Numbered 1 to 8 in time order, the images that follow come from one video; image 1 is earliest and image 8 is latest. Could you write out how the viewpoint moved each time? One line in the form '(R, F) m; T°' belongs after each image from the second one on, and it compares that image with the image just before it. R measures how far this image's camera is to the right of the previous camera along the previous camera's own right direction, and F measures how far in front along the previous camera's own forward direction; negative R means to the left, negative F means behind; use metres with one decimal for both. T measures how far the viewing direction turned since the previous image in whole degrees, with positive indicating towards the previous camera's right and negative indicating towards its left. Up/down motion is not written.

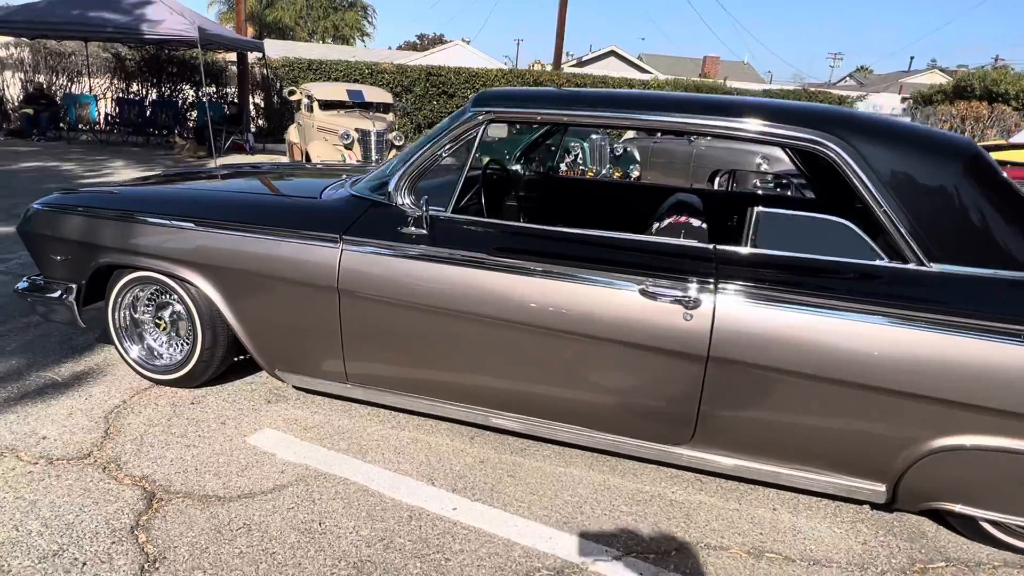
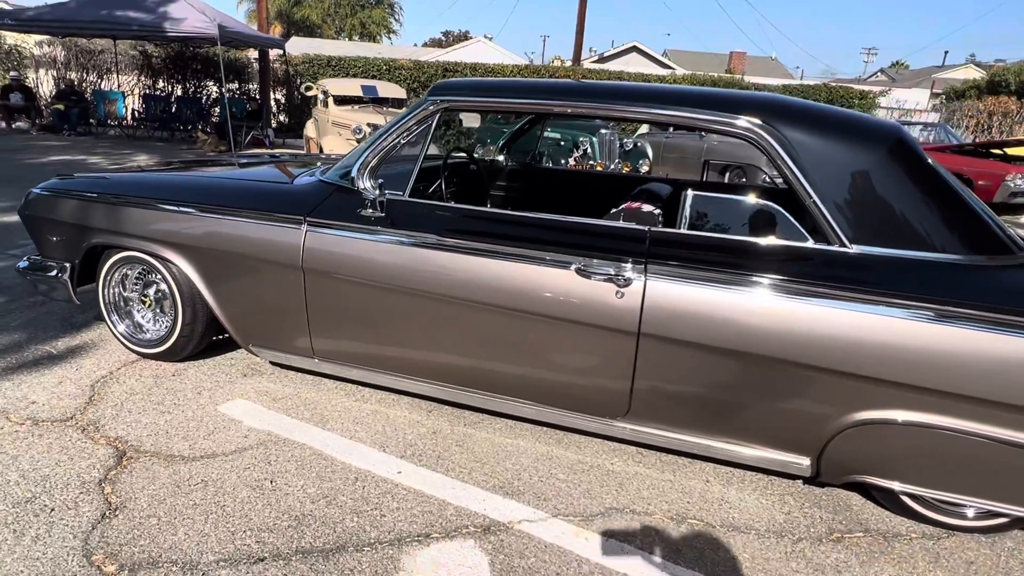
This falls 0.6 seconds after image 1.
(+0.3, -0.1) m; -2°
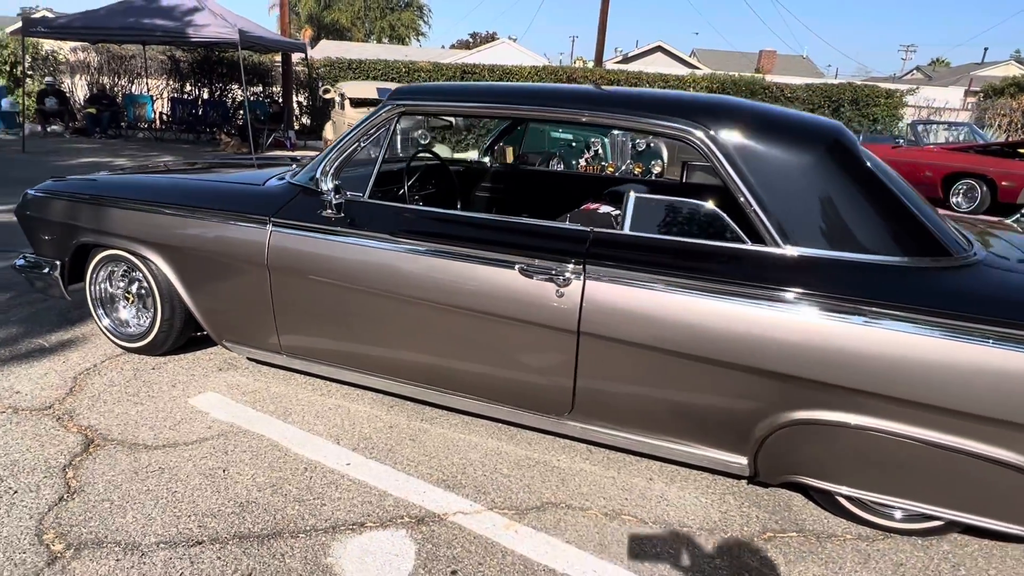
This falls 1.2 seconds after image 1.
(+0.3, -0.1) m; -3°
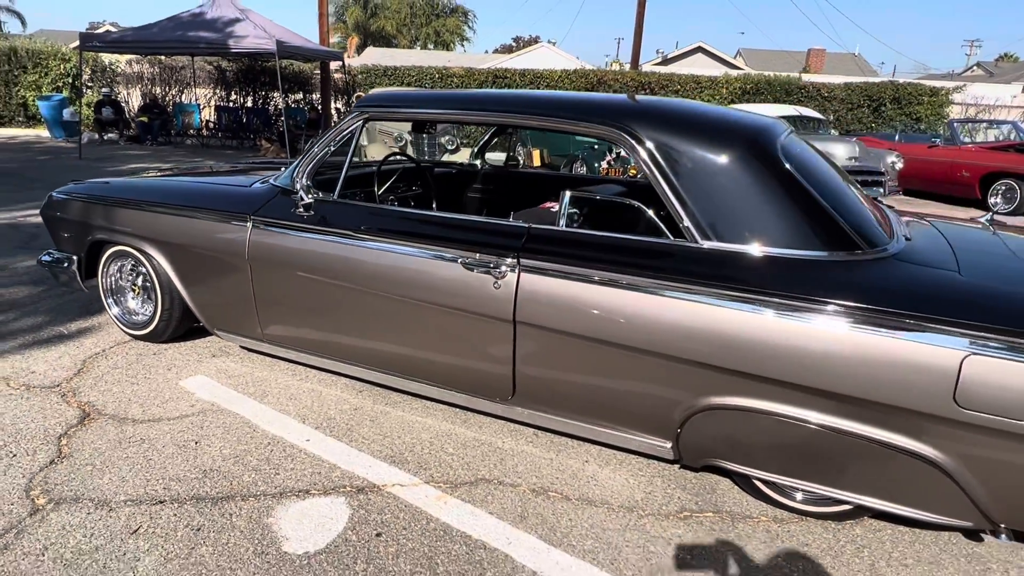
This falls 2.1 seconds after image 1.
(+0.4, -0.2) m; -4°
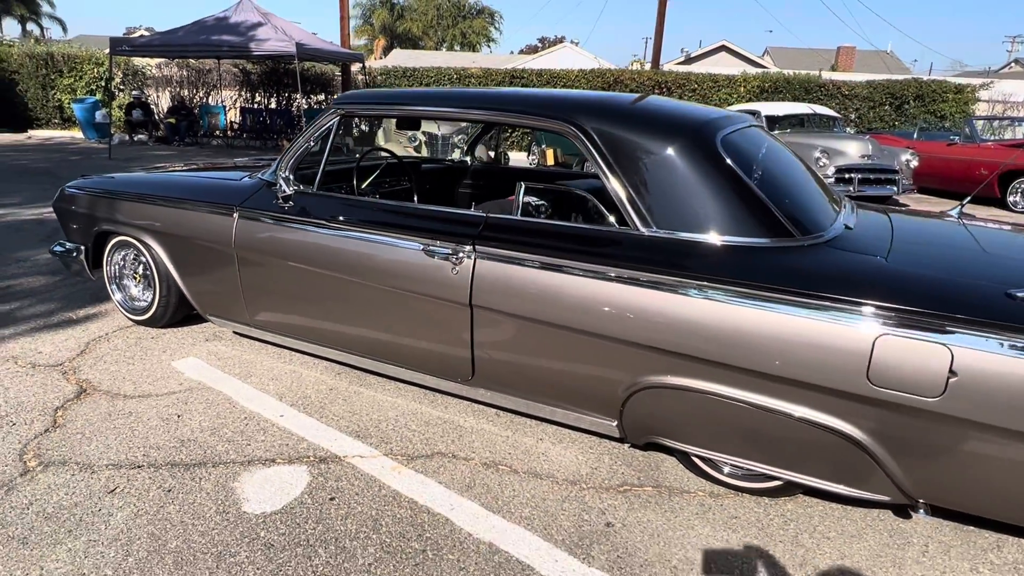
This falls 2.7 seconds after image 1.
(+0.3, -0.1) m; -2°
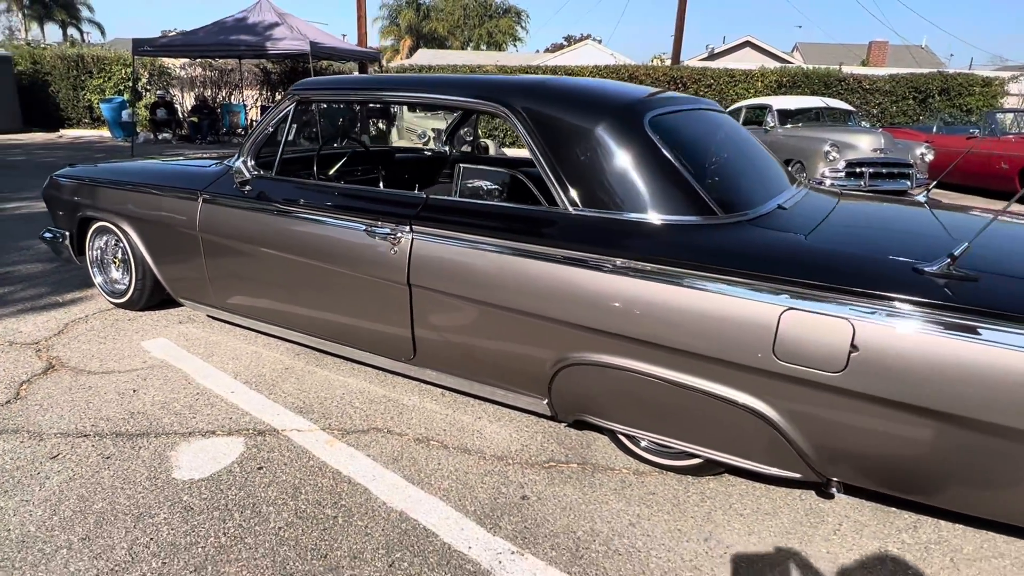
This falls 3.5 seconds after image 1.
(+0.4, 0.0) m; -2°
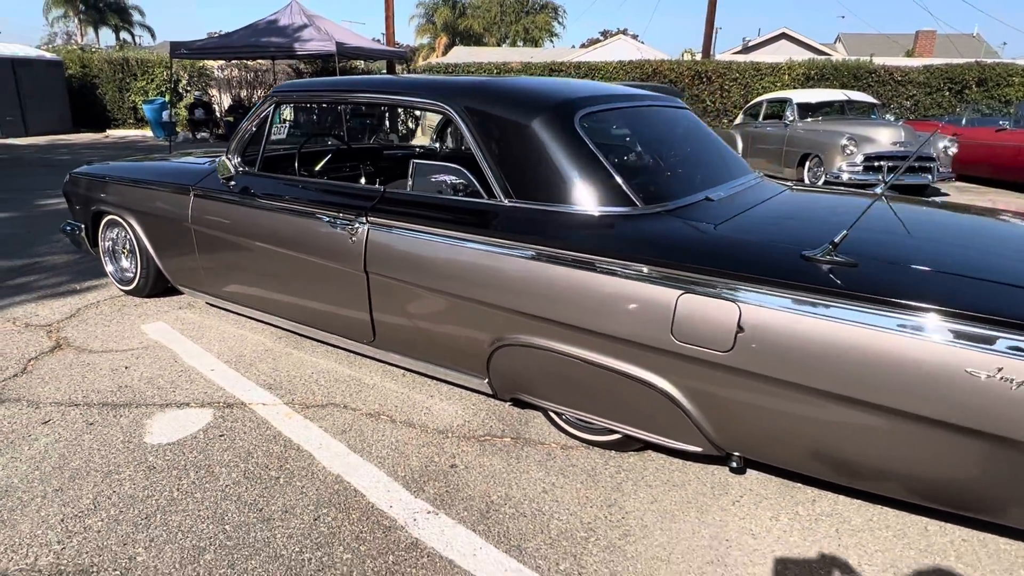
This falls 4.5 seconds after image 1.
(+0.4, -0.2) m; -3°
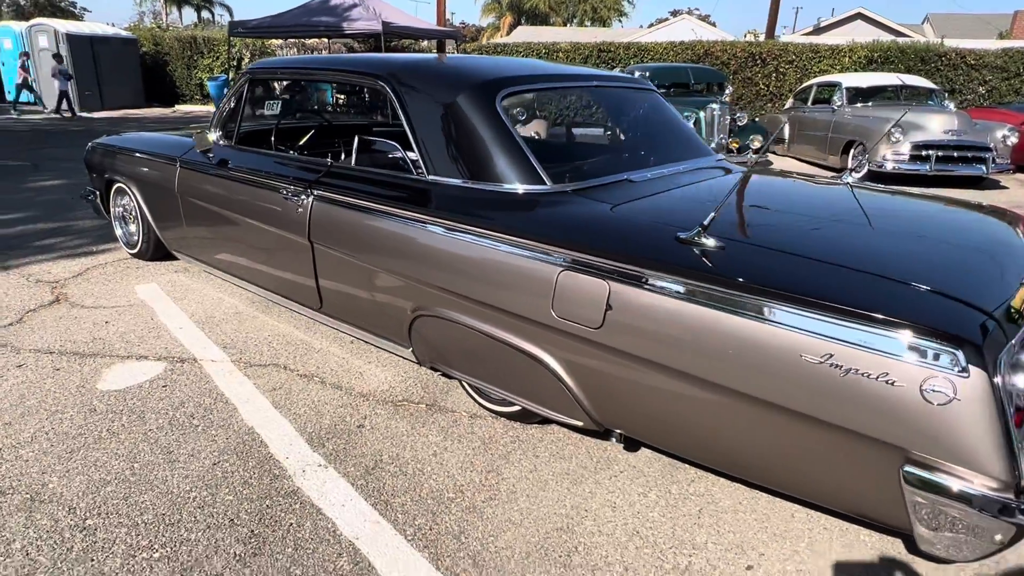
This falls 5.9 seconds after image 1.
(+0.6, -0.1) m; -5°
